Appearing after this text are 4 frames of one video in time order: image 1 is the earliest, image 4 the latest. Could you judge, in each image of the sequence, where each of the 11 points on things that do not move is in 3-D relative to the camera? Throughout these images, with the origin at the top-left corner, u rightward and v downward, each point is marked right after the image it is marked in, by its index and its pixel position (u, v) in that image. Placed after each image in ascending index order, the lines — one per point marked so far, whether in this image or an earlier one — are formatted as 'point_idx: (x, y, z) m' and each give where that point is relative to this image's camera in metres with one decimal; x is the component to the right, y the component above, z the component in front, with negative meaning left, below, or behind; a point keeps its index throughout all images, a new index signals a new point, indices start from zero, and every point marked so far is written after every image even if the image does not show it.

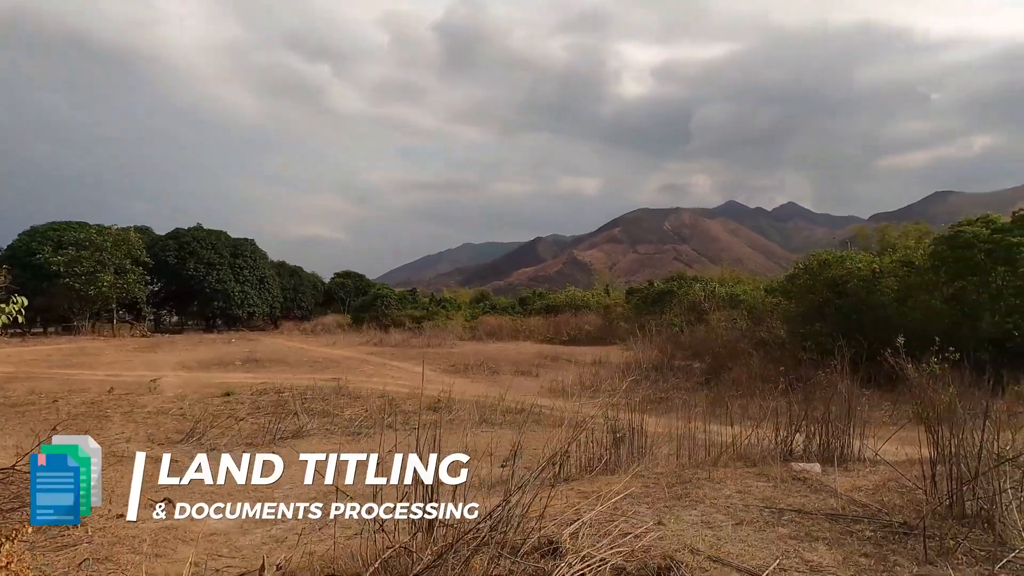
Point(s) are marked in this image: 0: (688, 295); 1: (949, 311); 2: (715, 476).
0: (+6.0, -0.2, +18.5) m
1: (+8.0, -0.4, +9.4) m
2: (+1.9, -1.7, +4.9) m
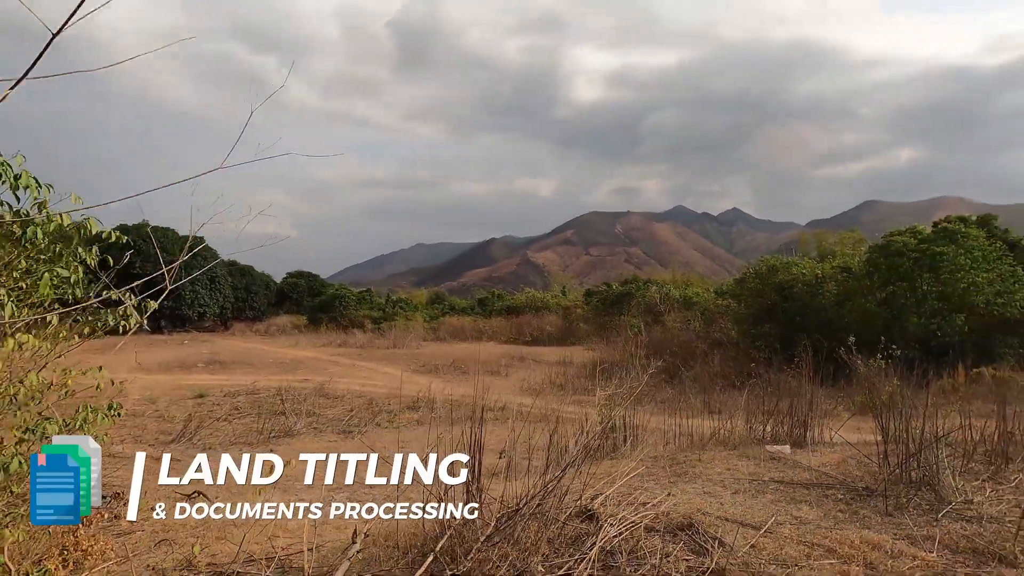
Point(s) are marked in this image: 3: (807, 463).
0: (+4.9, -0.3, +19.6) m
1: (+7.7, -0.5, +10.7) m
2: (+2.0, -1.8, +5.6) m
3: (+2.9, -1.7, +5.1) m
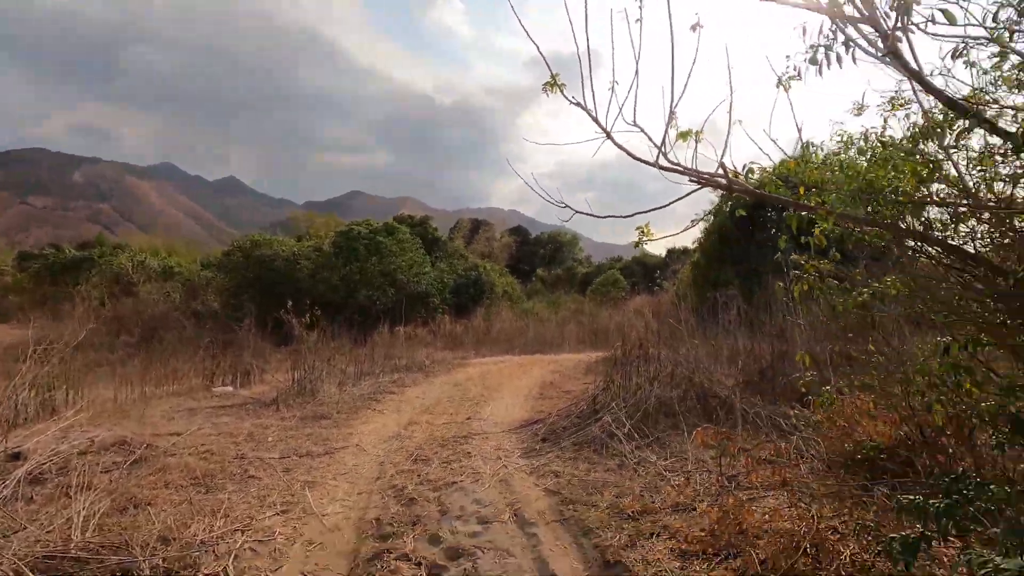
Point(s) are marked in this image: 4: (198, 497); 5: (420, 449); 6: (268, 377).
0: (-13.2, +0.8, +17.6) m
1: (-4.6, +0.1, +14.1) m
2: (-4.4, -1.4, +6.5) m
3: (-3.4, -1.4, +6.9) m
4: (-2.0, -1.3, +3.4) m
5: (-0.7, -1.3, +4.3) m
6: (-4.0, -1.5, +8.8) m
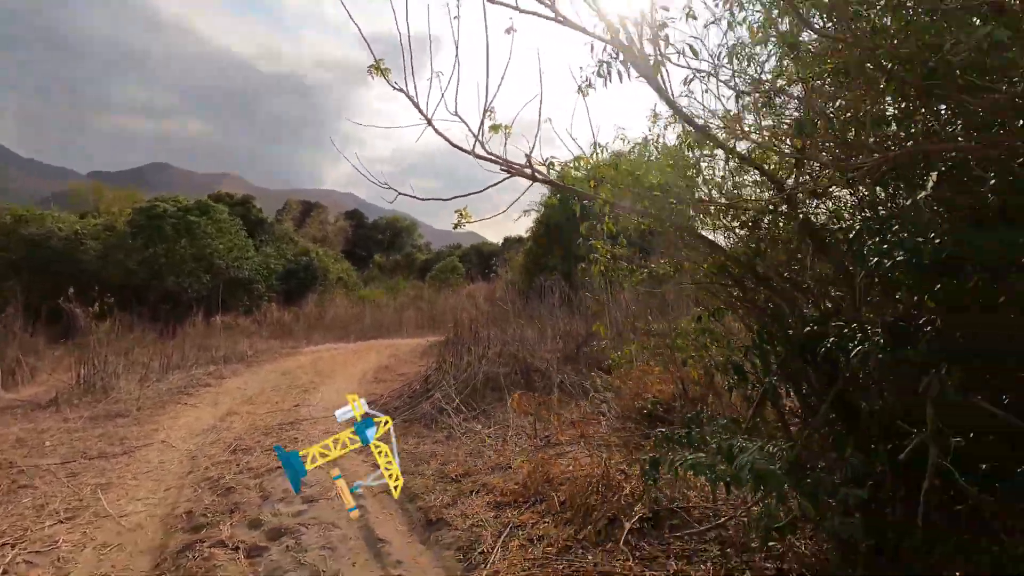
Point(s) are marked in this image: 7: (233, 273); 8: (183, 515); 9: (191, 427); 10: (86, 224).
0: (-17.8, +1.2, +13.1) m
1: (-8.6, +0.4, +12.3) m
2: (-6.2, -1.2, +5.1) m
3: (-5.4, -1.2, +5.8) m
4: (-3.1, -1.2, +2.9) m
5: (-2.1, -1.2, +4.1) m
6: (-6.5, -1.2, +7.5) m
7: (-7.1, +0.4, +13.6) m
8: (-1.8, -1.2, +2.9) m
9: (-2.7, -1.2, +4.5) m
10: (-10.0, +1.5, +12.5) m
